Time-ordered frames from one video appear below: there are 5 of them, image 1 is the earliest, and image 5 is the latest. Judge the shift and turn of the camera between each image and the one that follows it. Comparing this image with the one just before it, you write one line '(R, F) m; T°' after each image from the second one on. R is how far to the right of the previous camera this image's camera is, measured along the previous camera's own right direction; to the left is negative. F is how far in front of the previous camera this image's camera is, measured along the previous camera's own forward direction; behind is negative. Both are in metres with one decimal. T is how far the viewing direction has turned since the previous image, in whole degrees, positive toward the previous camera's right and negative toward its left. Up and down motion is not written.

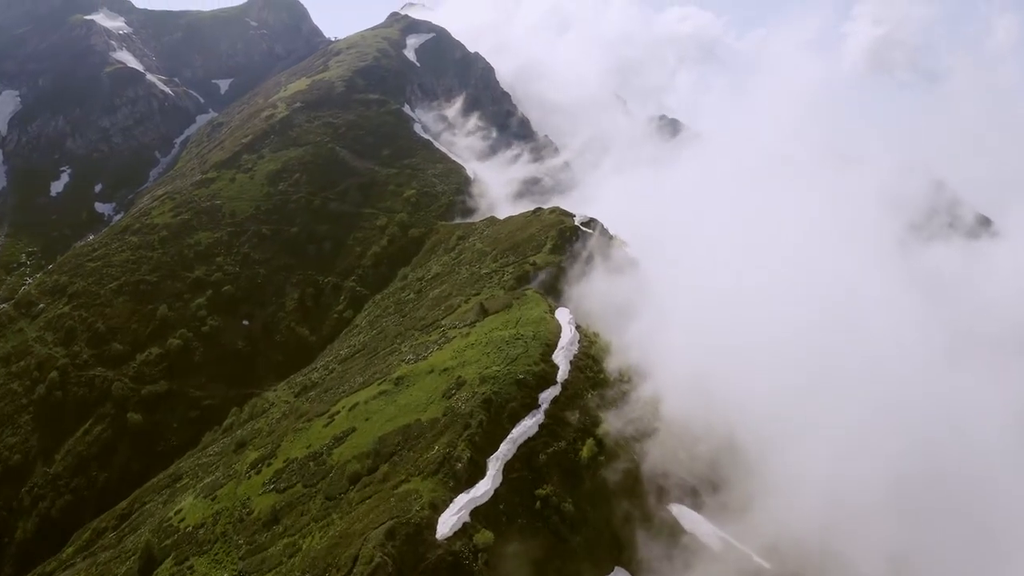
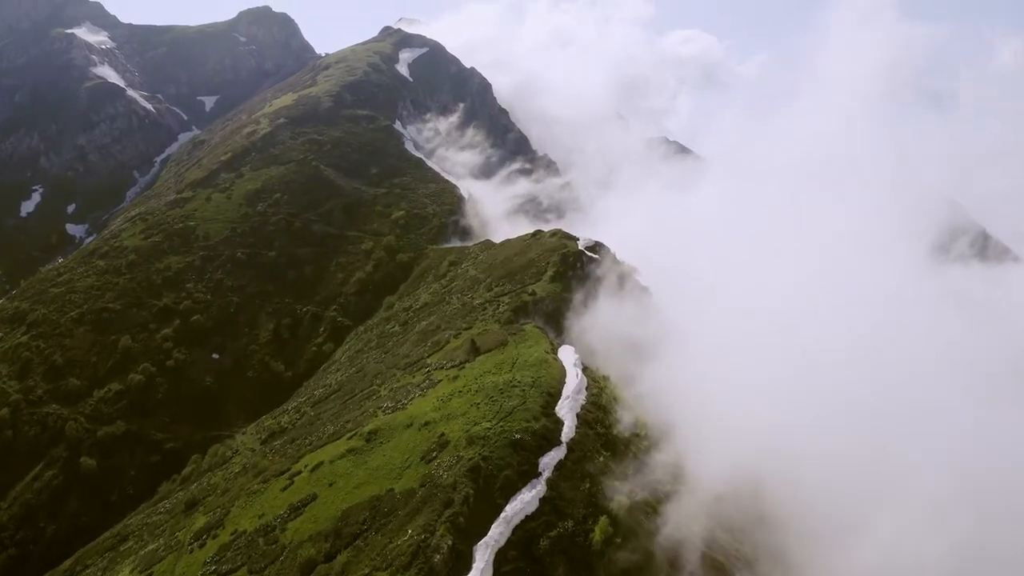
(+0.3, +11.6) m; 0°
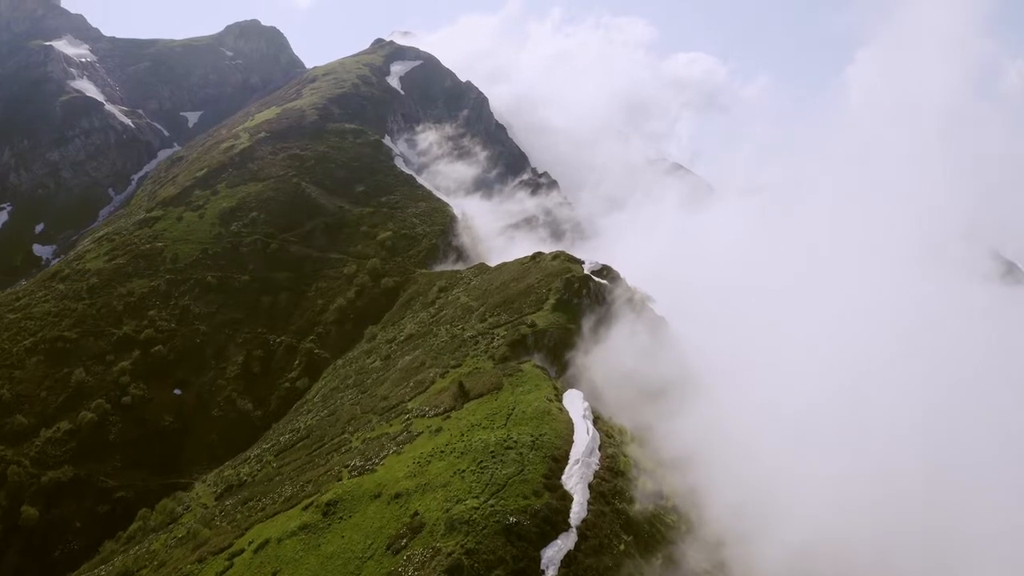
(+0.2, +11.7) m; 0°
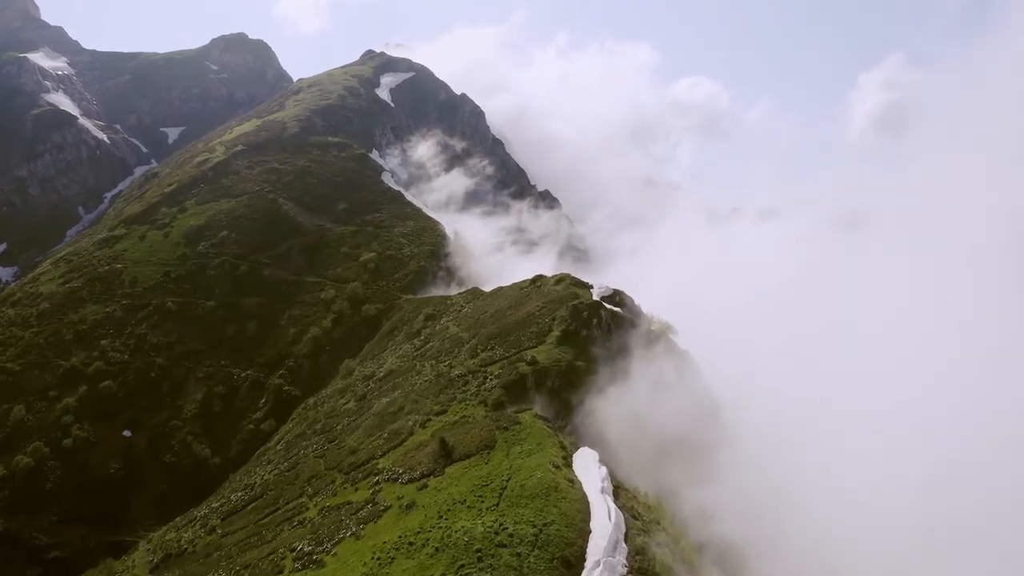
(+0.2, +12.3) m; 0°
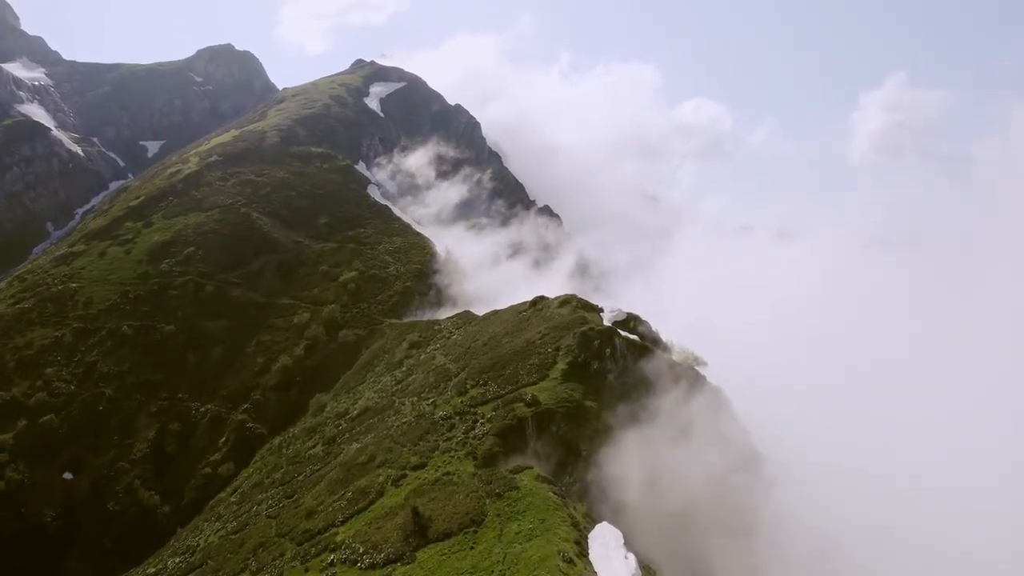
(+0.1, +10.8) m; 0°
